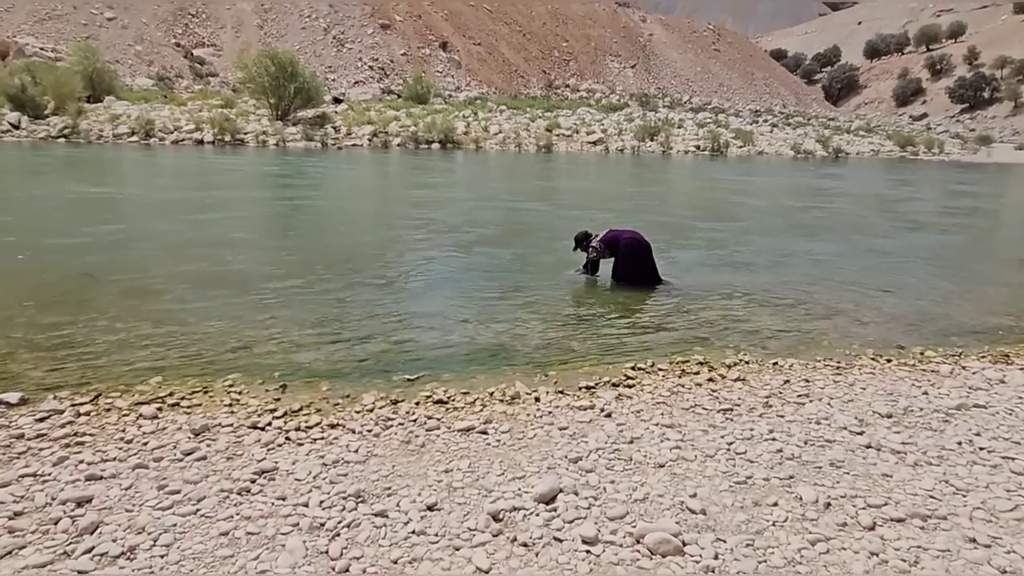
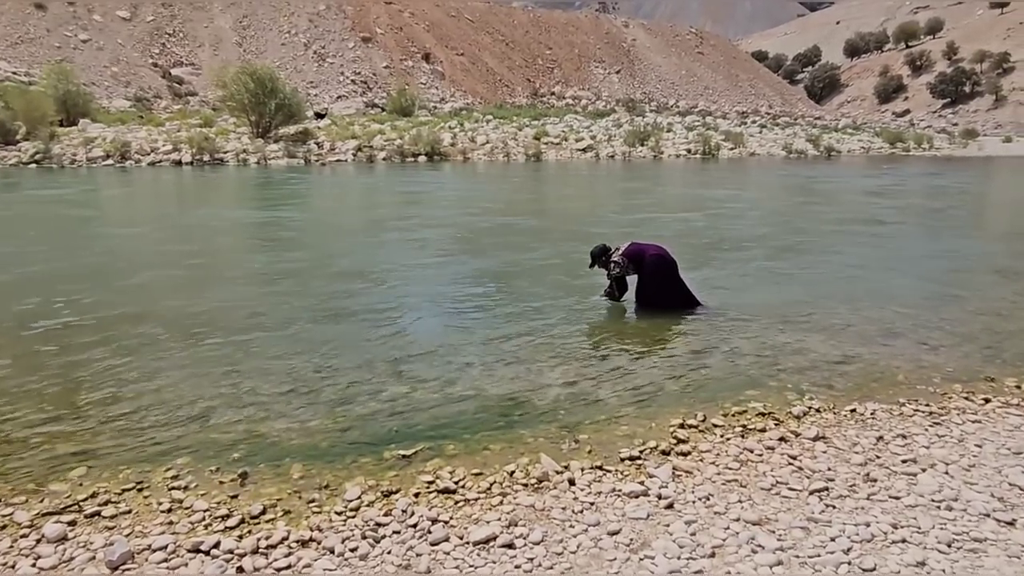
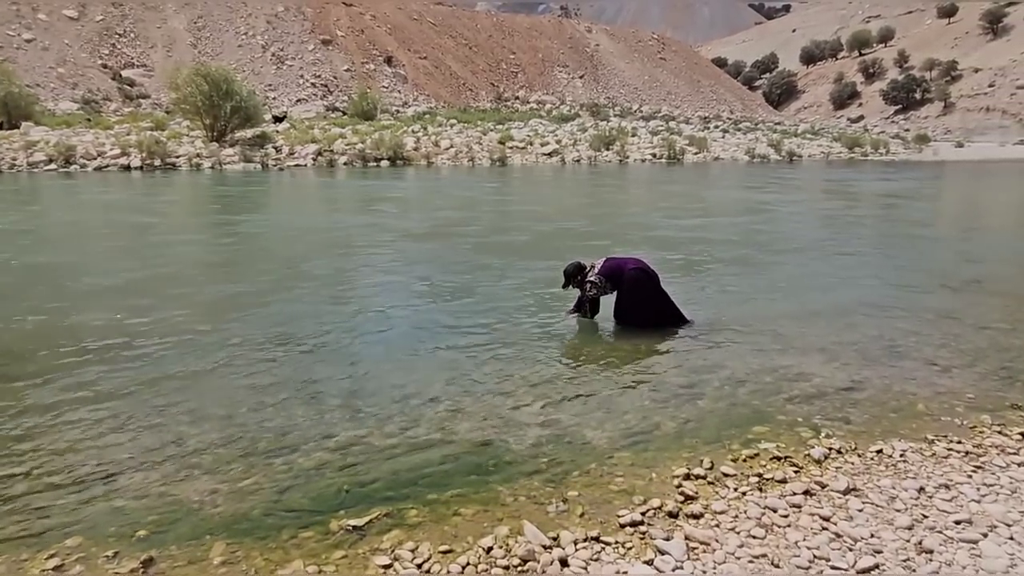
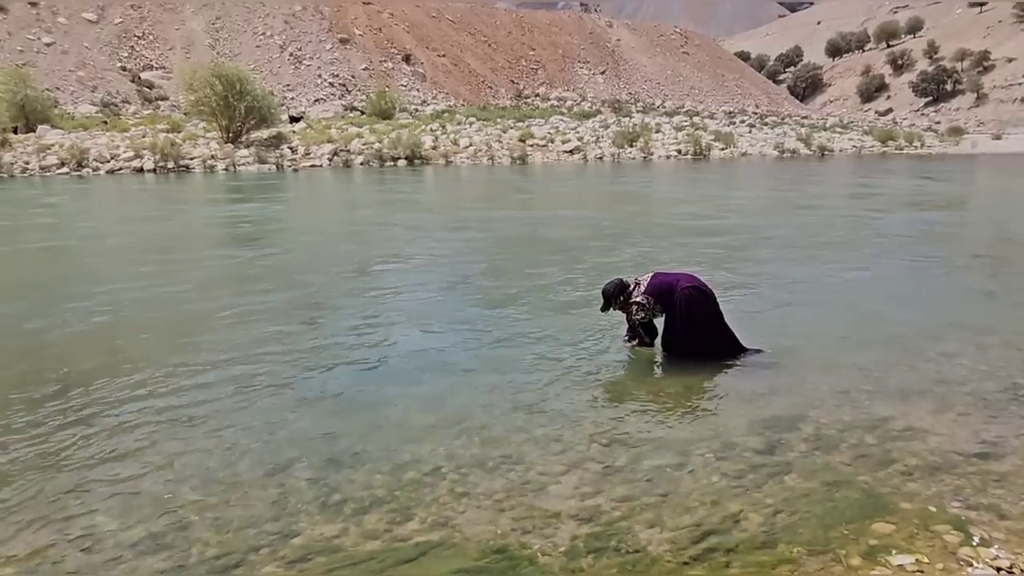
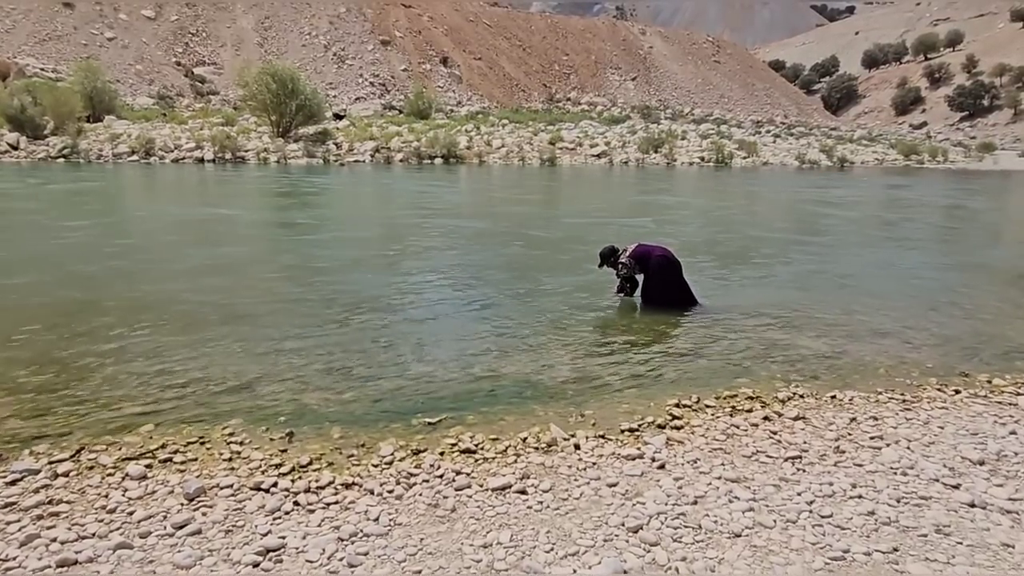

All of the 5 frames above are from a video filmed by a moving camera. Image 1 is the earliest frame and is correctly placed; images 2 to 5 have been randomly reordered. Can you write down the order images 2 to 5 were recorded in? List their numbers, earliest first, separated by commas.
5, 2, 3, 4
